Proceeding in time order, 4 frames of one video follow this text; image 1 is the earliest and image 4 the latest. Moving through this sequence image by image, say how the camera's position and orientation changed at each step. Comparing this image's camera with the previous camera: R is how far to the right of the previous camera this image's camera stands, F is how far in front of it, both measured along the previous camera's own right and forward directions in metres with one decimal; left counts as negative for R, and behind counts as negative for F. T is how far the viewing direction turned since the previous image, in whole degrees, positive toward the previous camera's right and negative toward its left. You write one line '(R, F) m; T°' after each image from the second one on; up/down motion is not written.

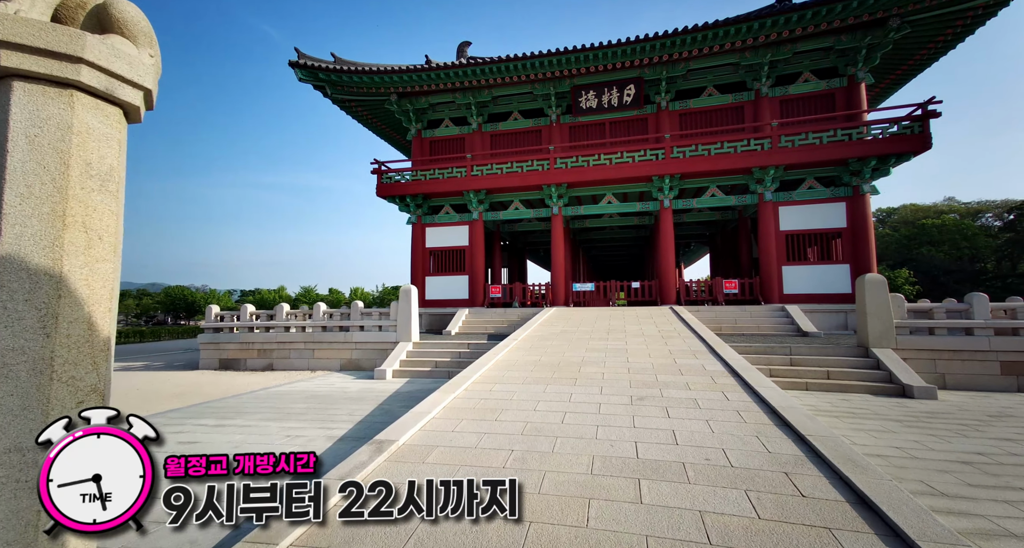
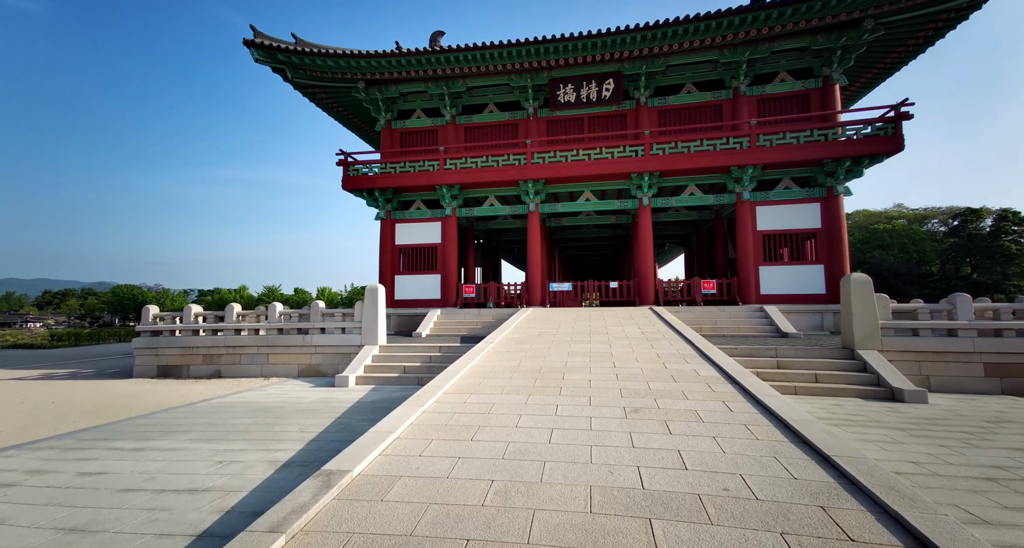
(-0.1, +0.7) m; +4°
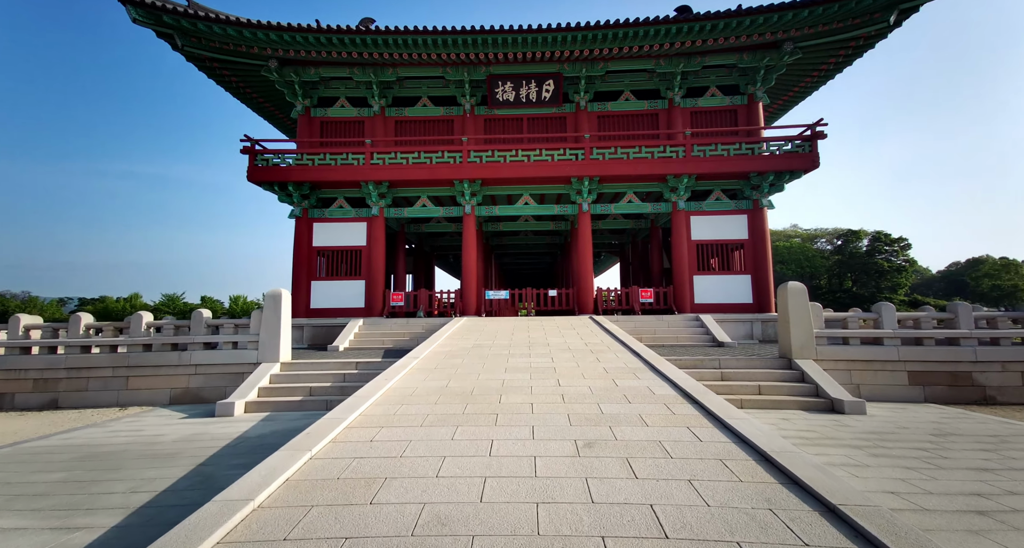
(+0.1, +1.0) m; +8°
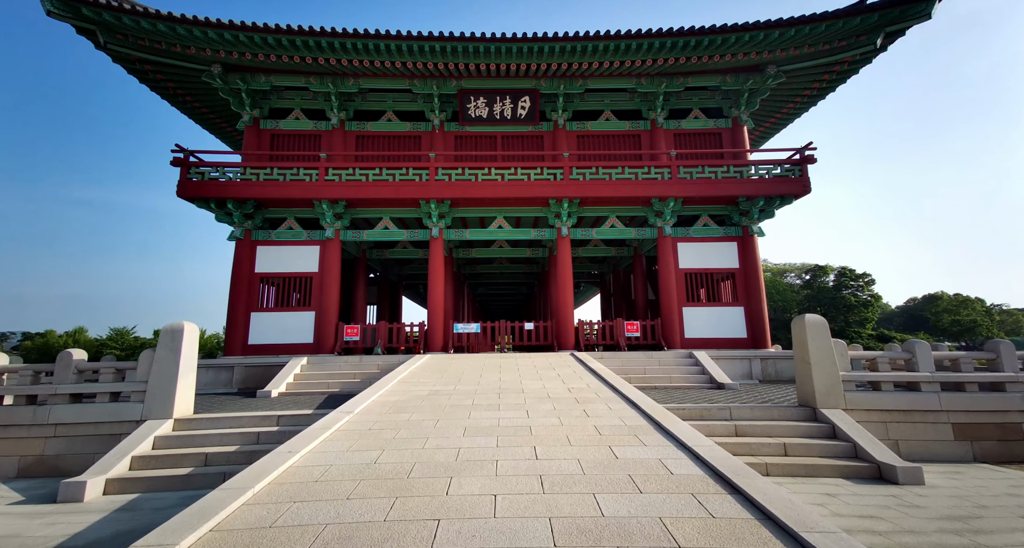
(+0.2, +1.6) m; +3°
